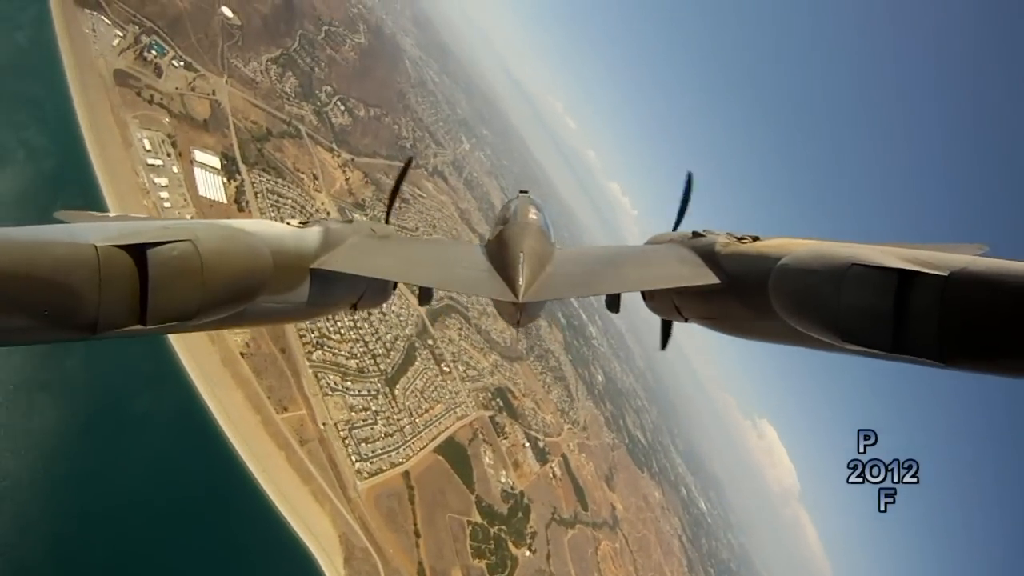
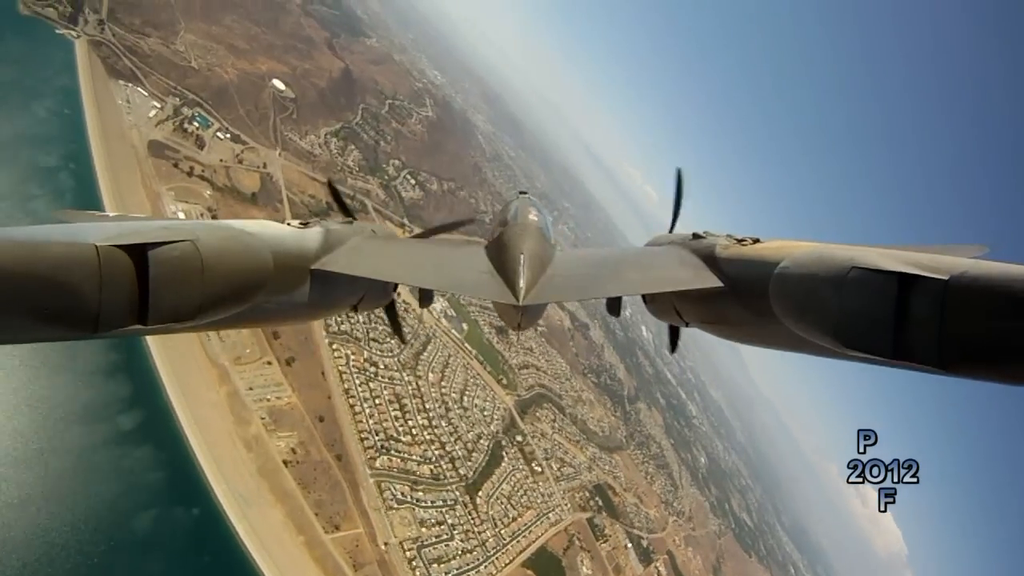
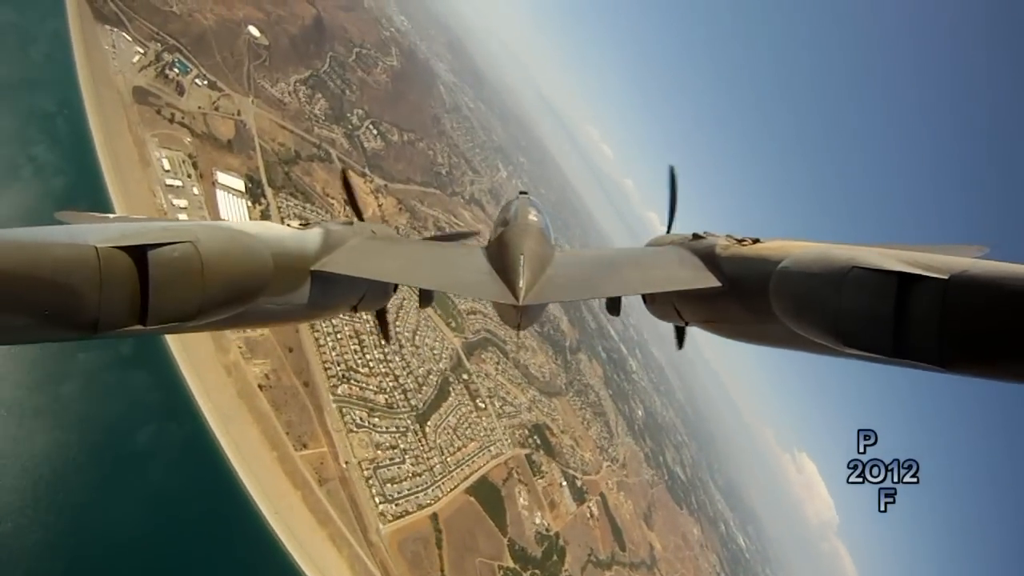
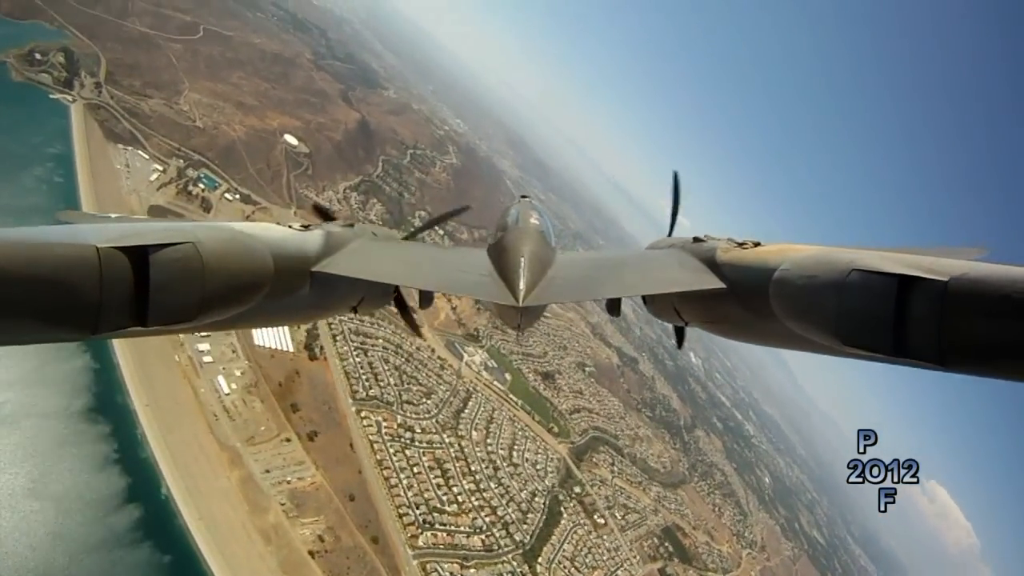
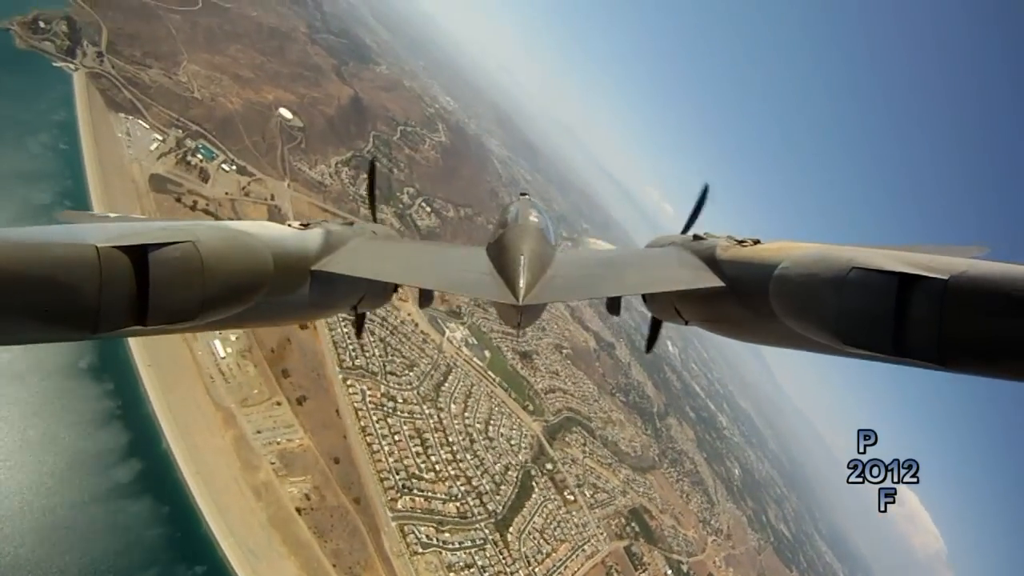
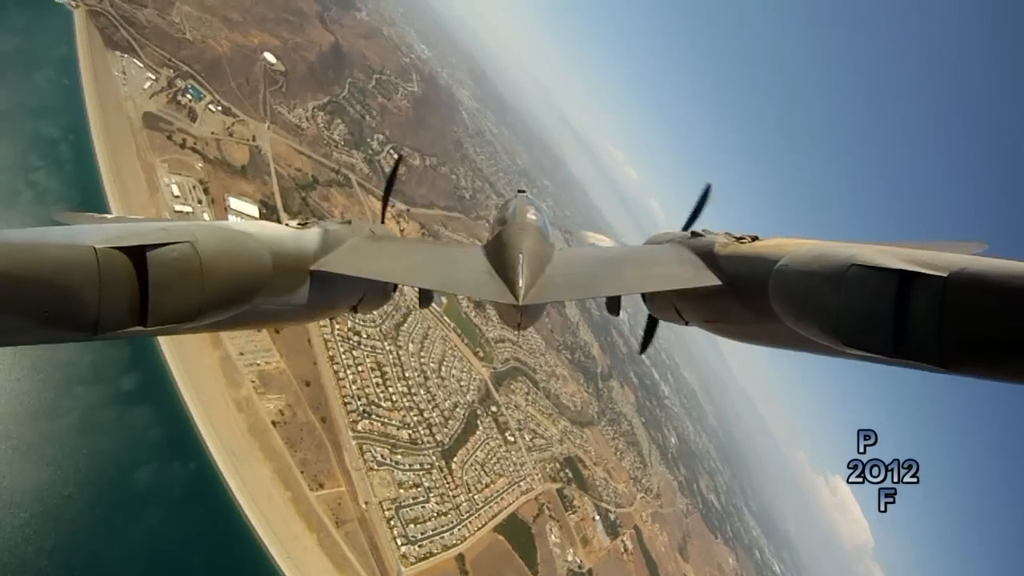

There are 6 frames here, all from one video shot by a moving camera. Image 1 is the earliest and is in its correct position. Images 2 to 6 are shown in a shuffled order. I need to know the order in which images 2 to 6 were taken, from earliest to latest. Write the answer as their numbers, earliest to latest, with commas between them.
3, 6, 2, 5, 4
